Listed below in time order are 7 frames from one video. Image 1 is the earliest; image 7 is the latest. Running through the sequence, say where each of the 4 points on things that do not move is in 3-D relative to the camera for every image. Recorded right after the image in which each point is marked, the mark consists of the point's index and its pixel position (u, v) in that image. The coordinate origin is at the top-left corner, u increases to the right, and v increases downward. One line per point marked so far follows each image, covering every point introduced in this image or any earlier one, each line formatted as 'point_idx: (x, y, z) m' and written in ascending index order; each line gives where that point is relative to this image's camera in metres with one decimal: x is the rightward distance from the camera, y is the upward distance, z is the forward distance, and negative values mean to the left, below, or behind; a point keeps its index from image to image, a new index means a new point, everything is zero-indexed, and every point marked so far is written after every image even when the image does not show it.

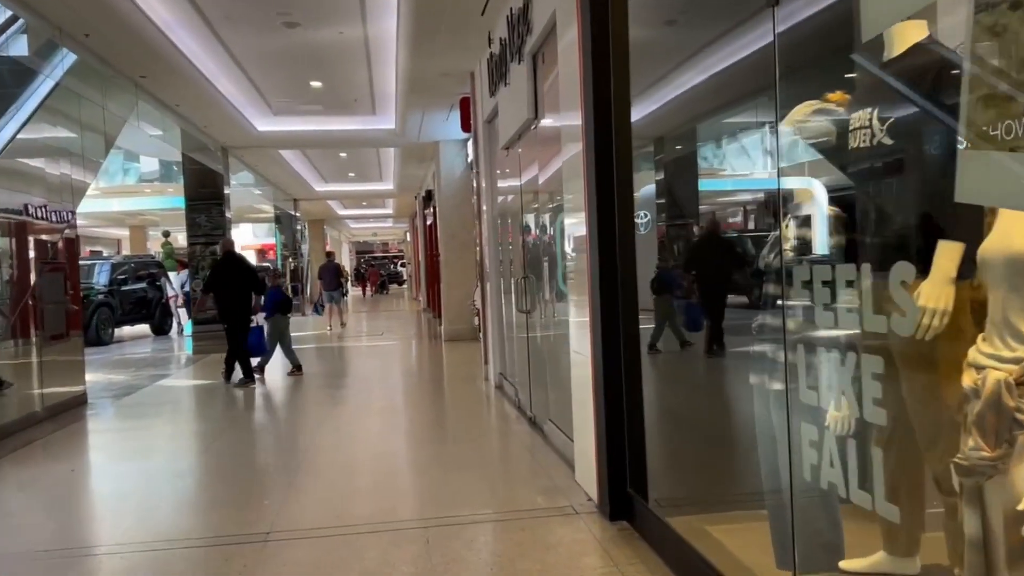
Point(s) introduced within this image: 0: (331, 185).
0: (-3.2, +1.8, +15.4) m
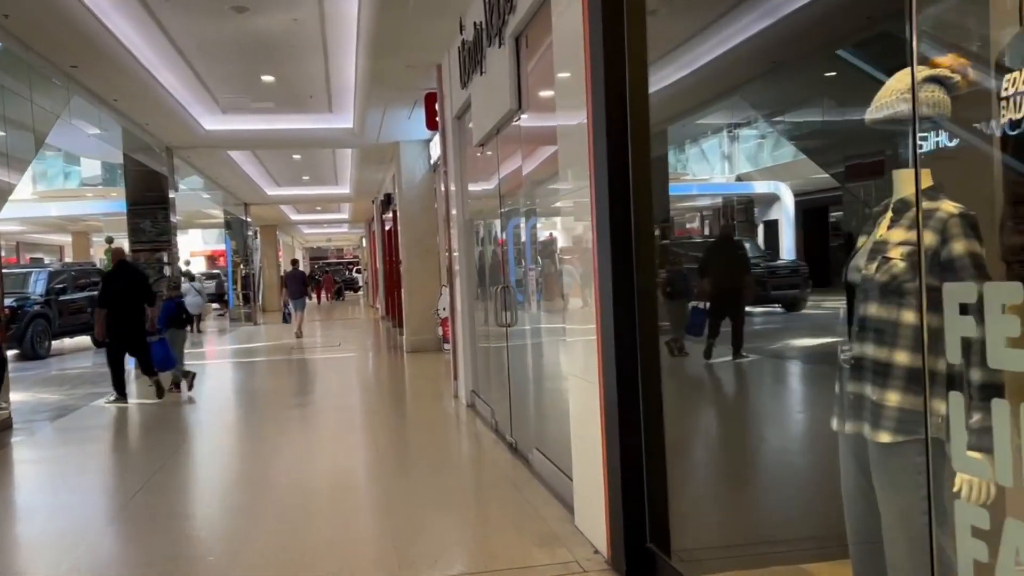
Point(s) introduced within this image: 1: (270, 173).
0: (-3.9, +1.7, +14.8) m
1: (-3.3, +1.6, +12.0) m
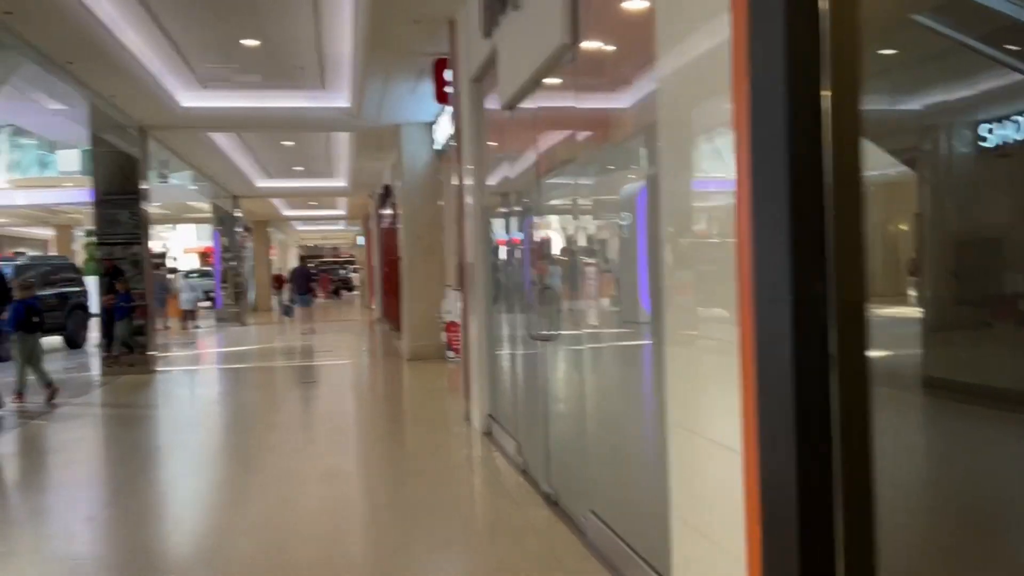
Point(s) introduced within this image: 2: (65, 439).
0: (-3.7, +1.7, +13.9) m
1: (-3.2, +1.6, +11.1) m
2: (-2.9, -0.9, +5.7) m
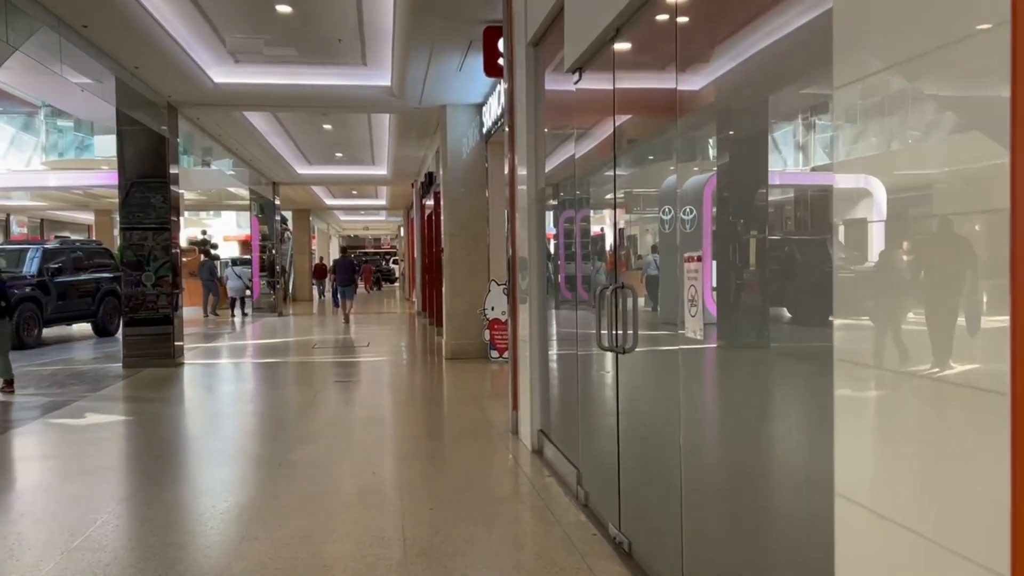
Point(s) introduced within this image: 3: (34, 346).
0: (-3.0, +1.9, +13.5) m
1: (-2.6, +1.7, +10.7) m
2: (-2.6, -0.9, +5.3) m
3: (-4.9, -0.6, +9.0) m
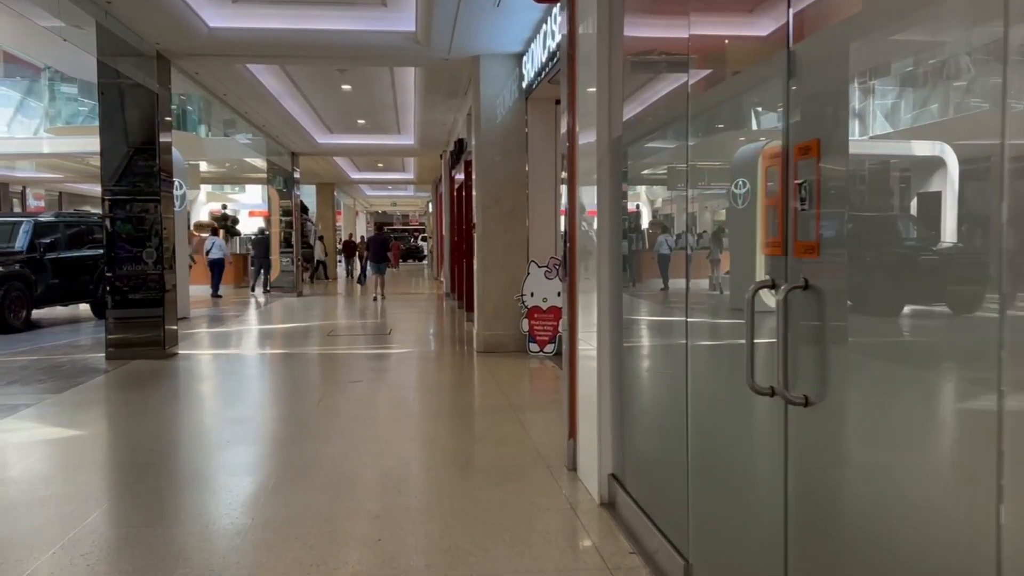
0: (-2.5, +2.2, +12.5) m
1: (-2.2, +2.0, +9.8) m
2: (-2.4, -0.8, +4.4) m
3: (-4.5, -0.4, +8.1) m
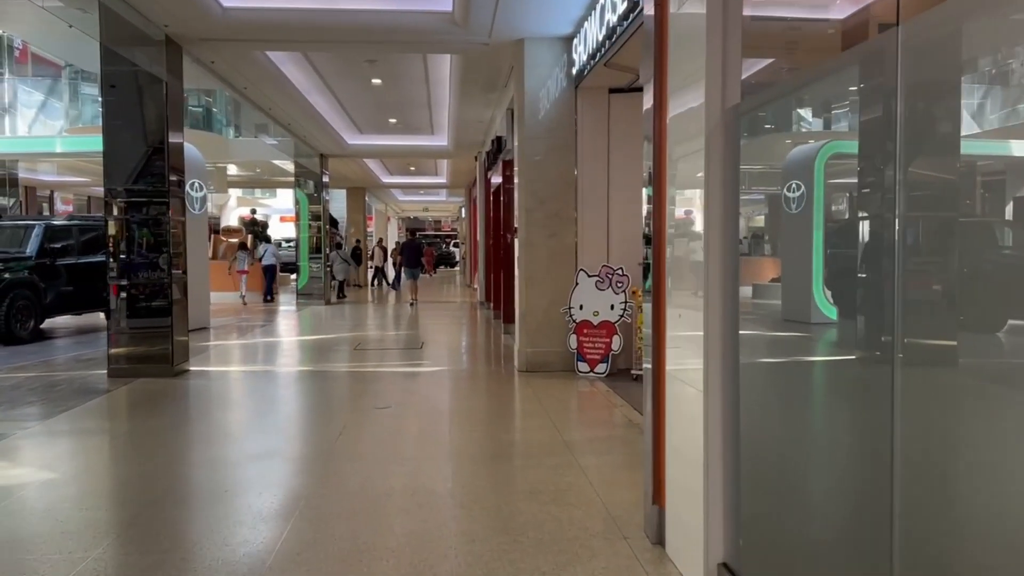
0: (-2.0, +2.1, +12.0) m
1: (-1.8, +1.9, +9.2) m
2: (-2.1, -0.8, +3.8) m
3: (-4.2, -0.5, +7.6) m
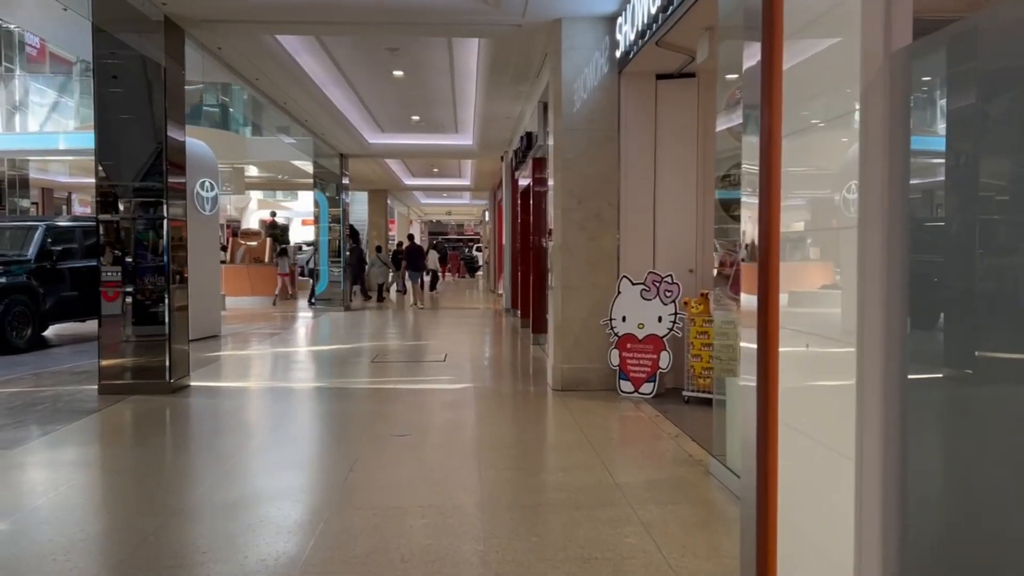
0: (-1.6, +2.0, +11.5) m
1: (-1.5, +1.8, +8.7) m
2: (-2.0, -0.8, +3.3) m
3: (-3.9, -0.5, +7.2) m
